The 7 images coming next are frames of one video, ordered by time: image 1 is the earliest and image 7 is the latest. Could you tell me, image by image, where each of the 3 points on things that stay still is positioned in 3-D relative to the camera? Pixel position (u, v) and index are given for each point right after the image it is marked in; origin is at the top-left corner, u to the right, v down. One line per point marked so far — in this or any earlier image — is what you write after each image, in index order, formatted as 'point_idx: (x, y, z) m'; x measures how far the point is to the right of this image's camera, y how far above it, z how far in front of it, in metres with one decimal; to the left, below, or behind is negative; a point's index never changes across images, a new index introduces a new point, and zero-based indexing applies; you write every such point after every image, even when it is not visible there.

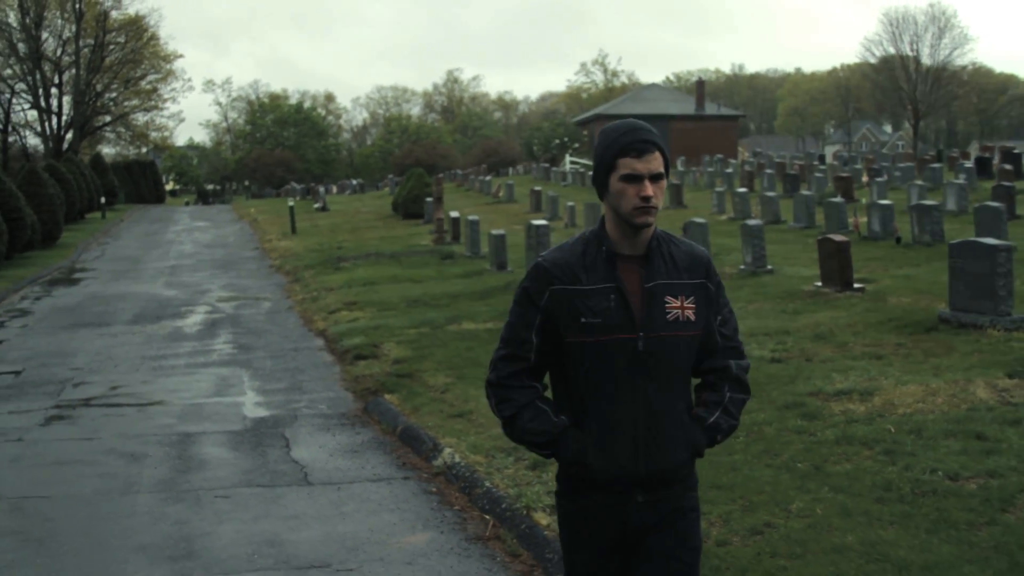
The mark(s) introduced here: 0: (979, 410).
0: (+1.9, -0.5, +8.1) m
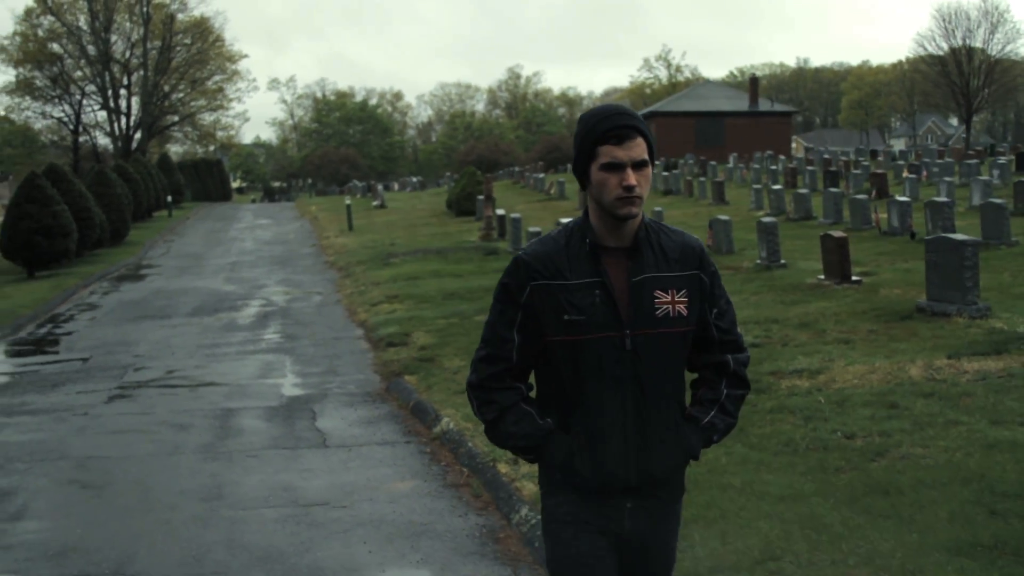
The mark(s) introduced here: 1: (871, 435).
0: (+1.8, -0.4, +9.4) m
1: (+1.3, -0.5, +7.6) m
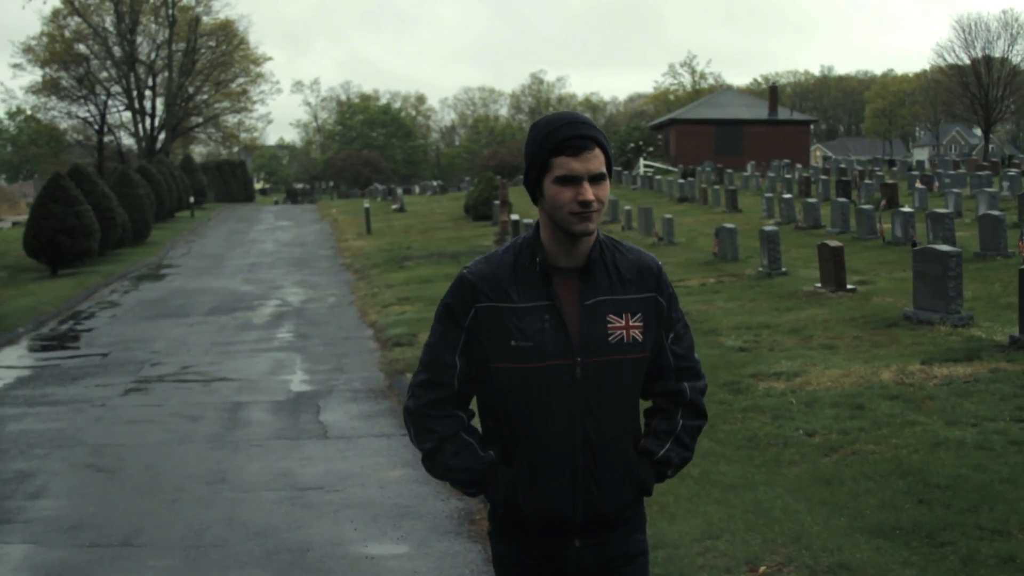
0: (+1.8, -0.5, +10.0) m
1: (+1.3, -0.6, +8.2) m
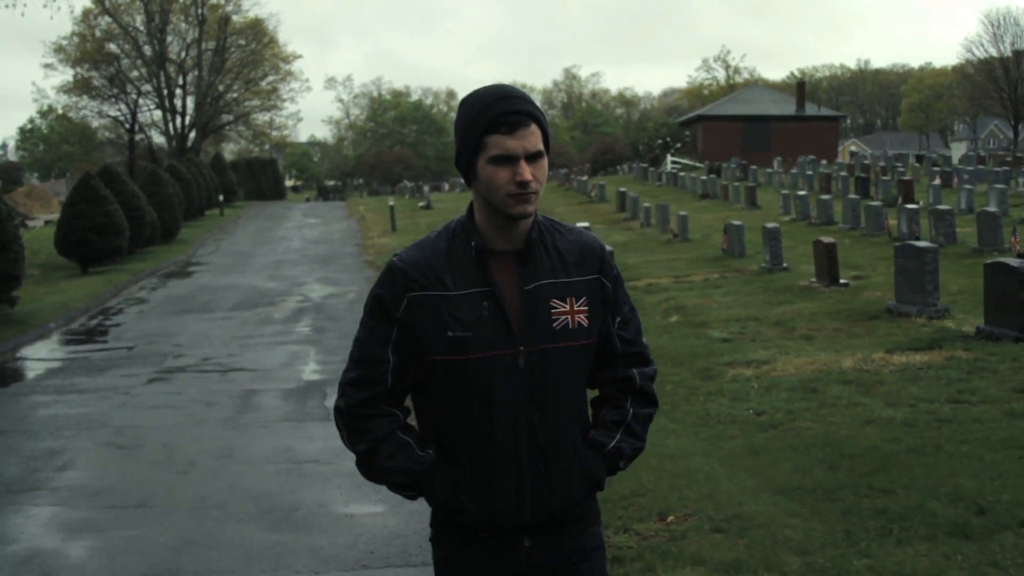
0: (+1.7, -0.5, +10.8) m
1: (+1.2, -0.6, +9.1) m
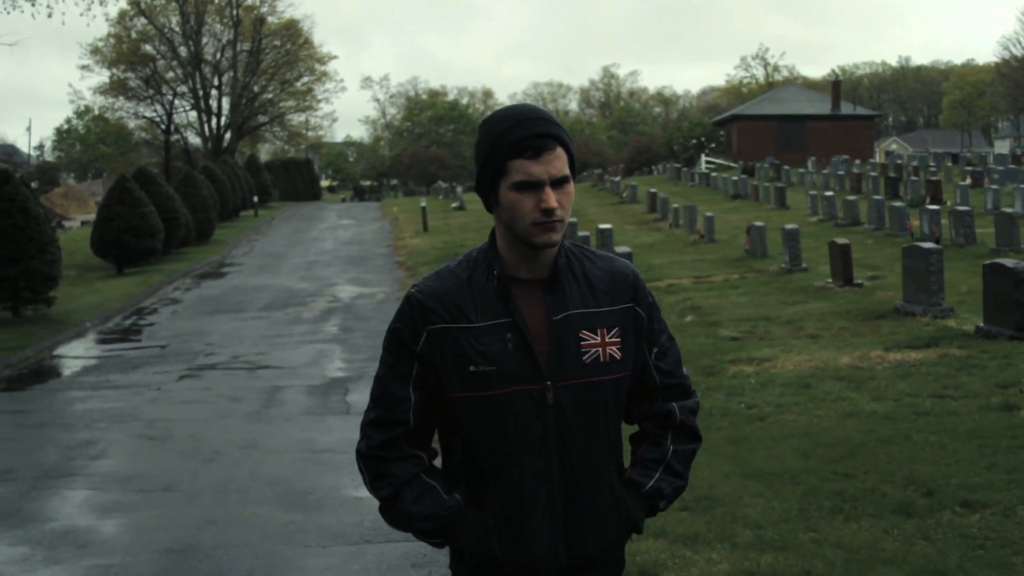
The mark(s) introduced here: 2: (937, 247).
0: (+1.8, -0.5, +11.4) m
1: (+1.2, -0.6, +9.6) m
2: (+3.2, +0.3, +15.3) m
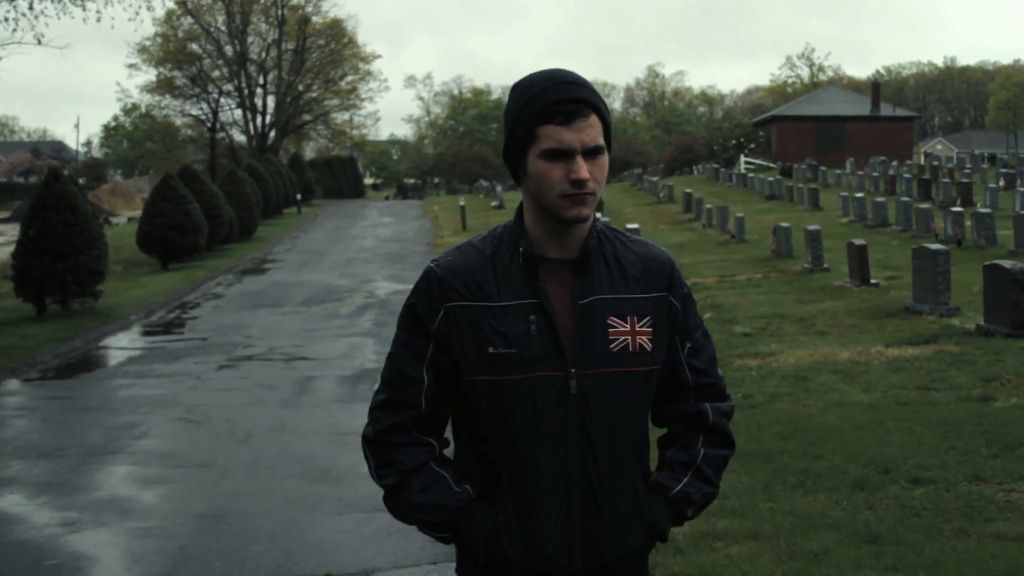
0: (+1.9, -0.5, +12.0) m
1: (+1.2, -0.5, +10.3) m
2: (+3.4, +0.3, +16.0) m
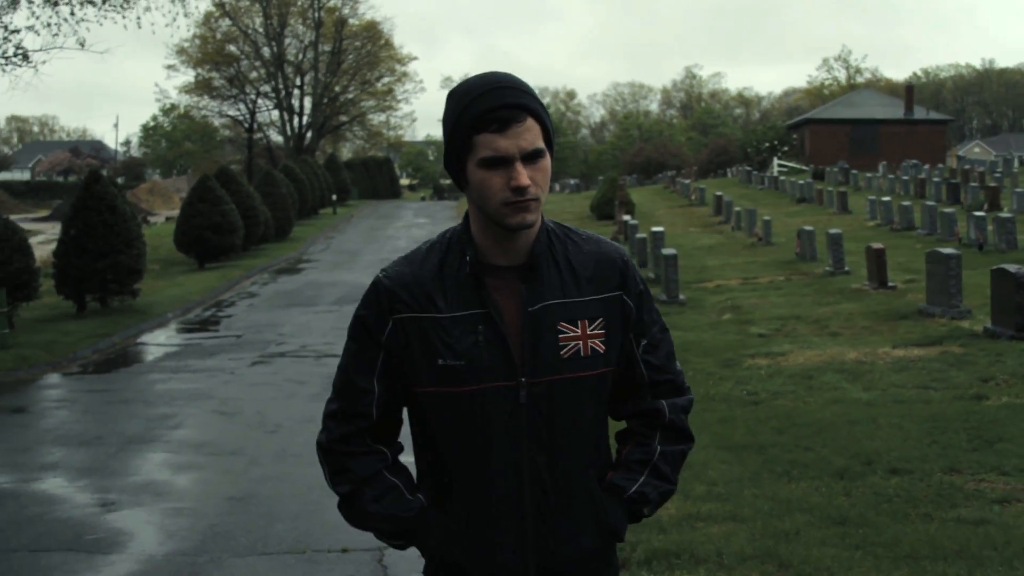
0: (+2.0, -0.5, +12.5) m
1: (+1.3, -0.6, +10.8) m
2: (+3.6, +0.3, +16.4) m
